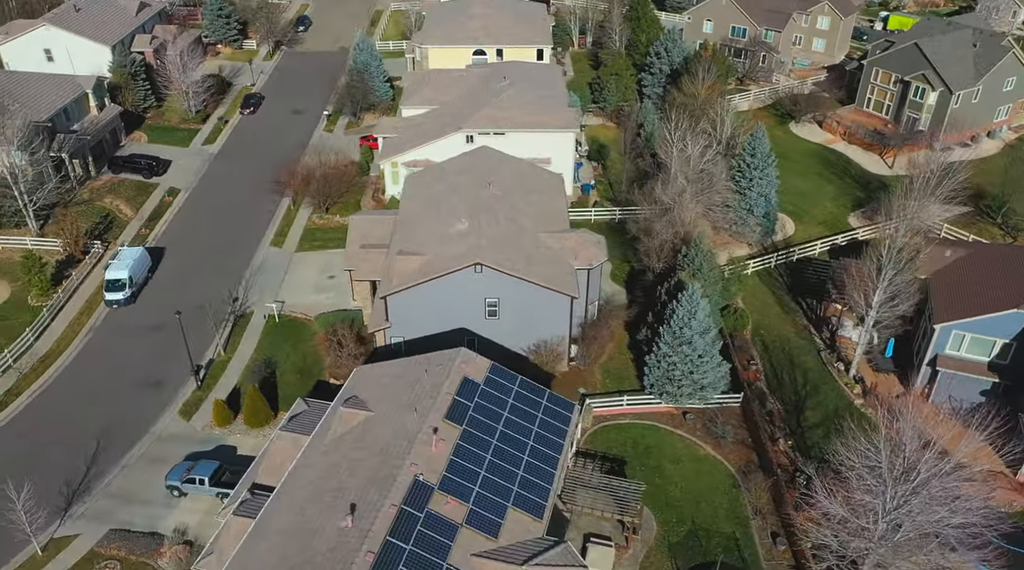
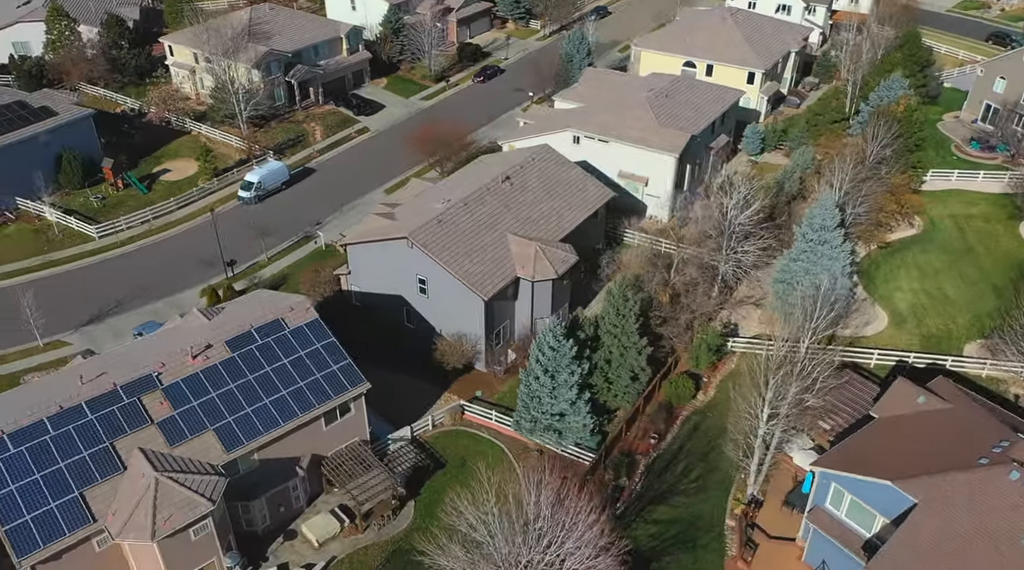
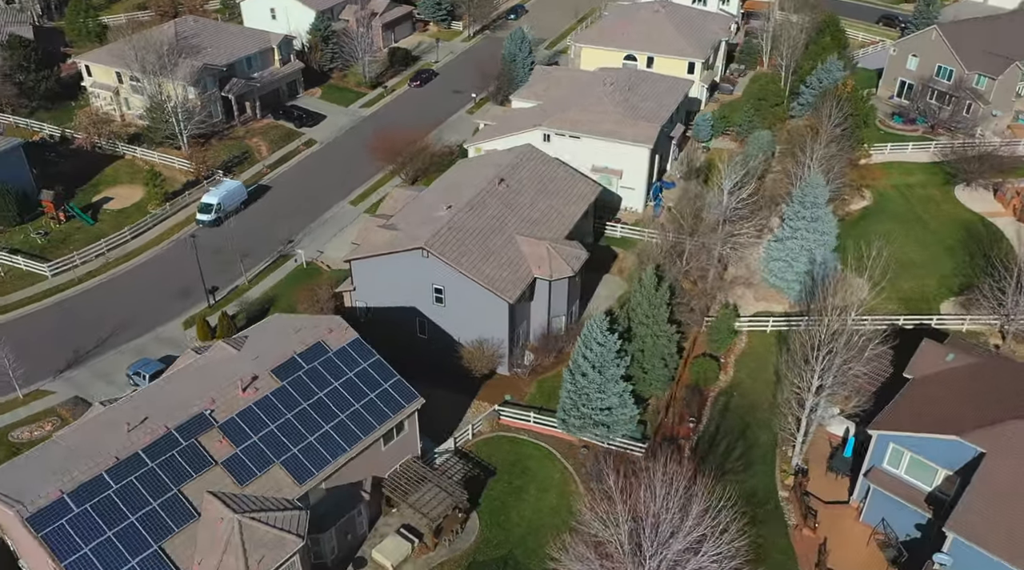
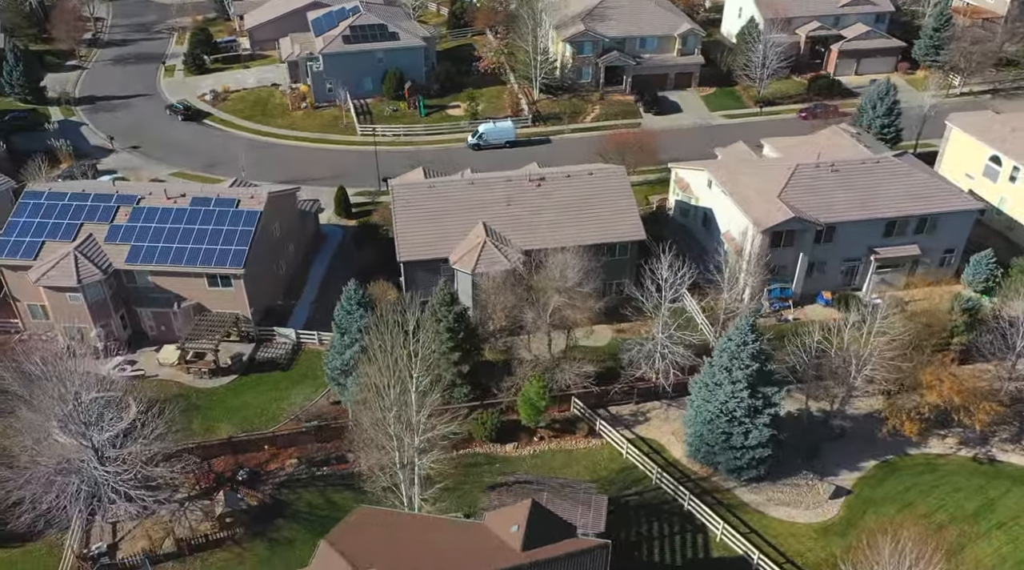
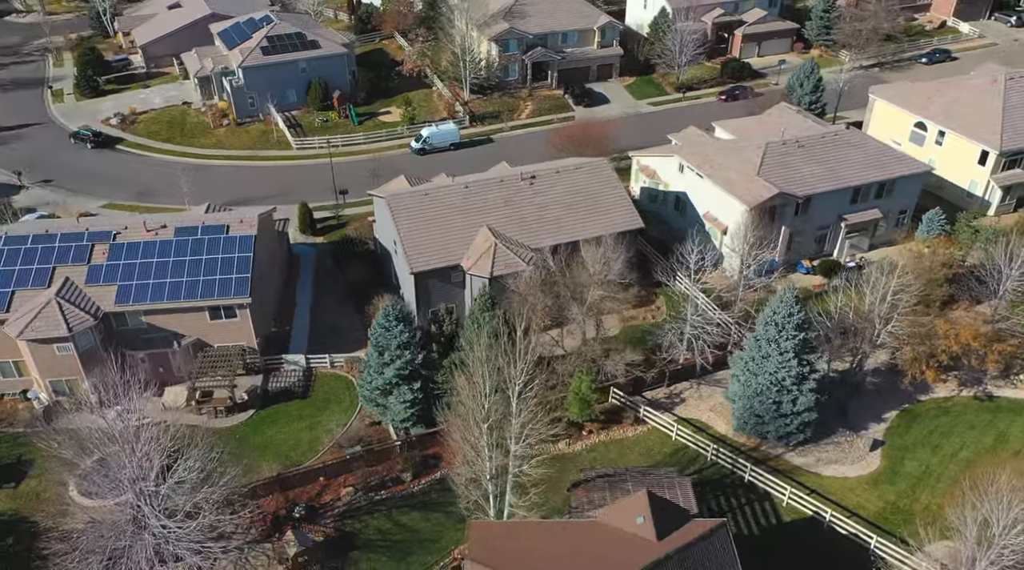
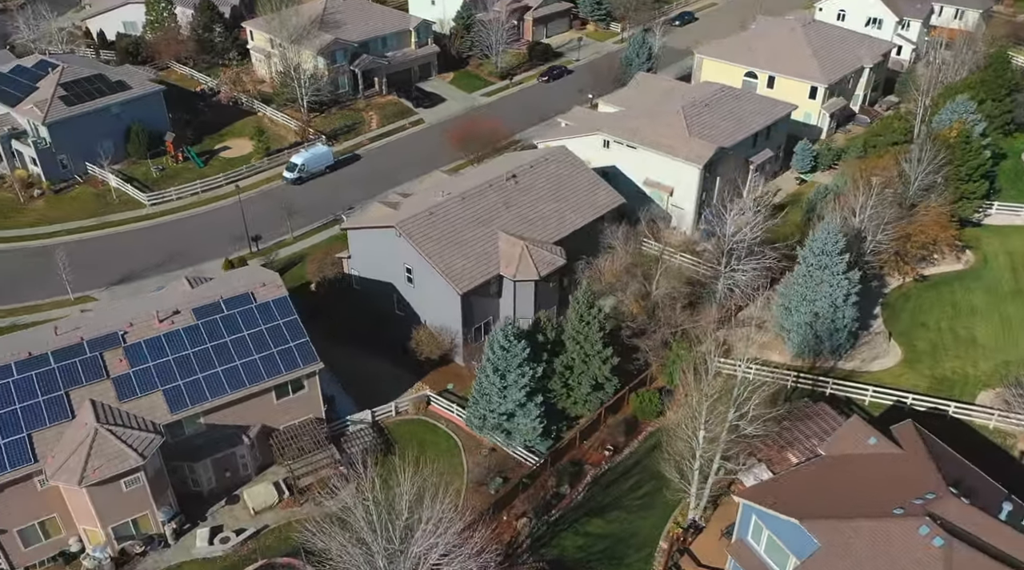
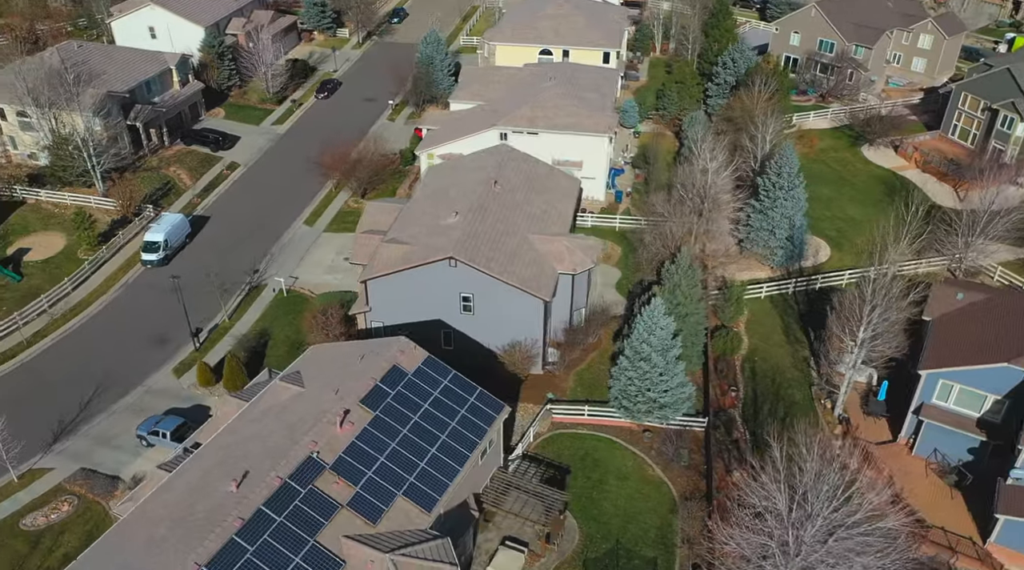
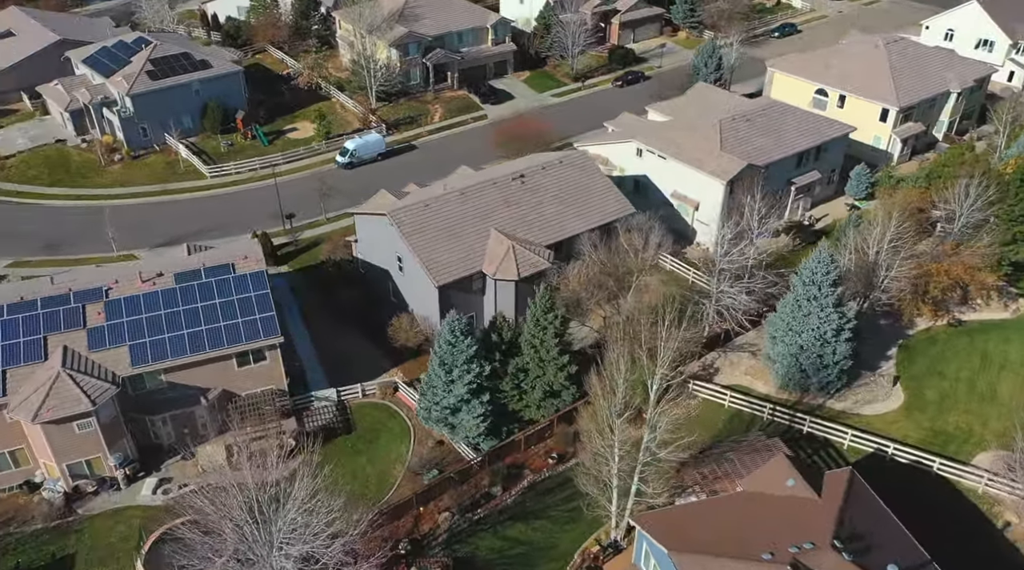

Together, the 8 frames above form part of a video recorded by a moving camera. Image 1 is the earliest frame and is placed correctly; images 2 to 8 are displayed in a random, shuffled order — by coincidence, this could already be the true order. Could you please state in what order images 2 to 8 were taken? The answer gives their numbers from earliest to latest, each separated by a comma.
7, 3, 2, 6, 8, 5, 4
